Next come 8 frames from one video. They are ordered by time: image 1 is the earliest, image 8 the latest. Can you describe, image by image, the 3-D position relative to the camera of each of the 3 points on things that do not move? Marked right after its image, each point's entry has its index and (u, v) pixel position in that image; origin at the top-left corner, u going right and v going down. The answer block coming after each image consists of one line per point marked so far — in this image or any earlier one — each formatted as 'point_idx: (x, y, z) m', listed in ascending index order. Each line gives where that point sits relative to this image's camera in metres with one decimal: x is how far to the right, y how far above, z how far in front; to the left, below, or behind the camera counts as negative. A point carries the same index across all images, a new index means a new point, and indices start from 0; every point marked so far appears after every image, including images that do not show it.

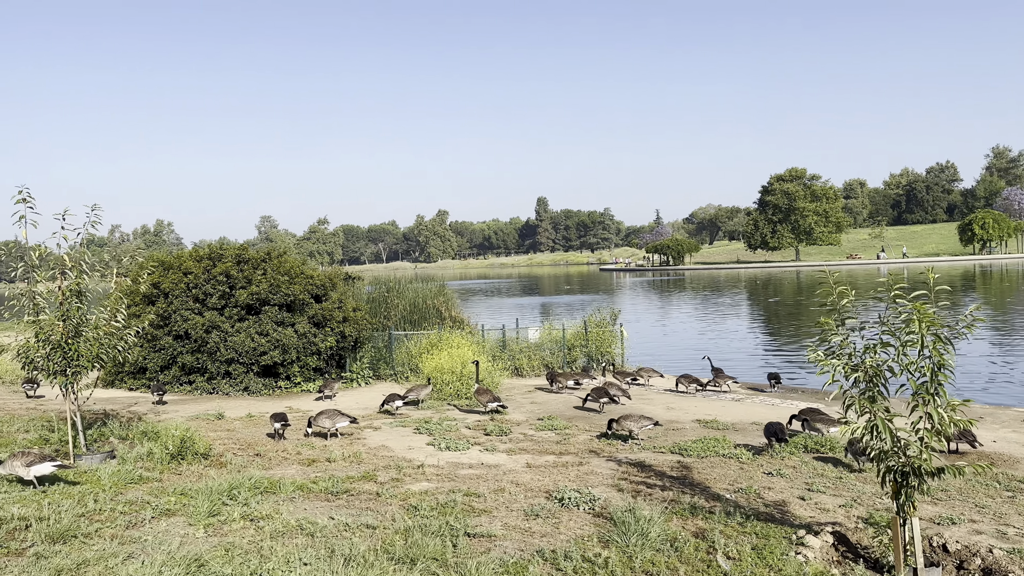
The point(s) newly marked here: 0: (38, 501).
0: (-5.3, -2.4, +9.2) m
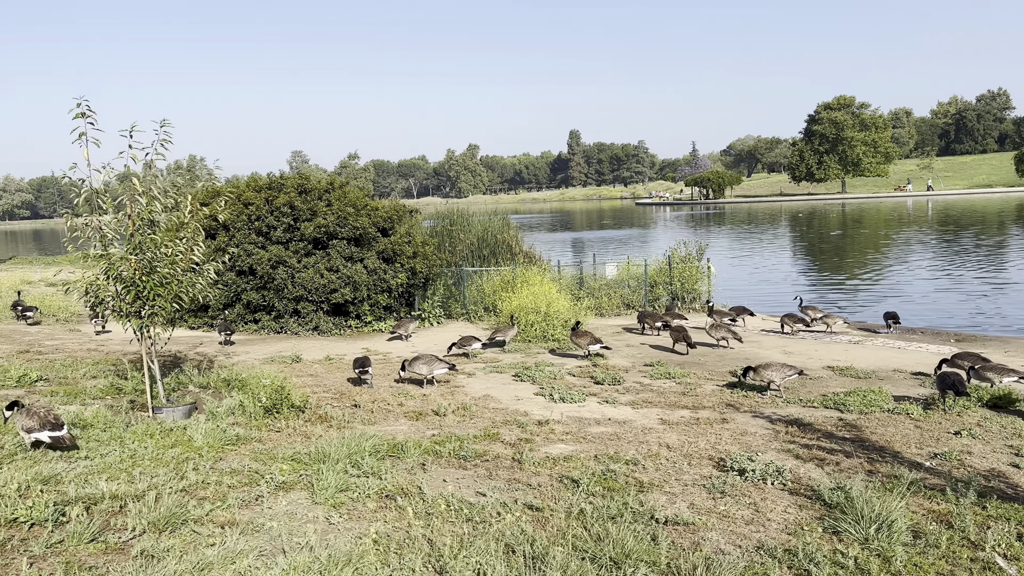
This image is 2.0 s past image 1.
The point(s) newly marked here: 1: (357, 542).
0: (-3.6, -1.7, +7.7) m
1: (-1.2, -1.9, +6.1) m
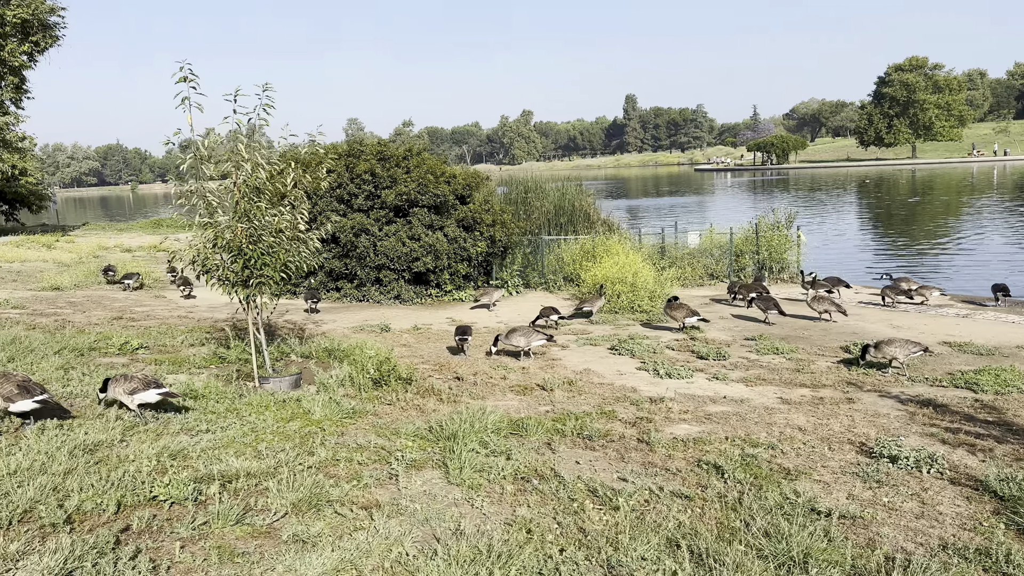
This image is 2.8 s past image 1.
0: (-2.3, -1.5, +7.5) m
1: (0.0, -1.7, +5.7) m
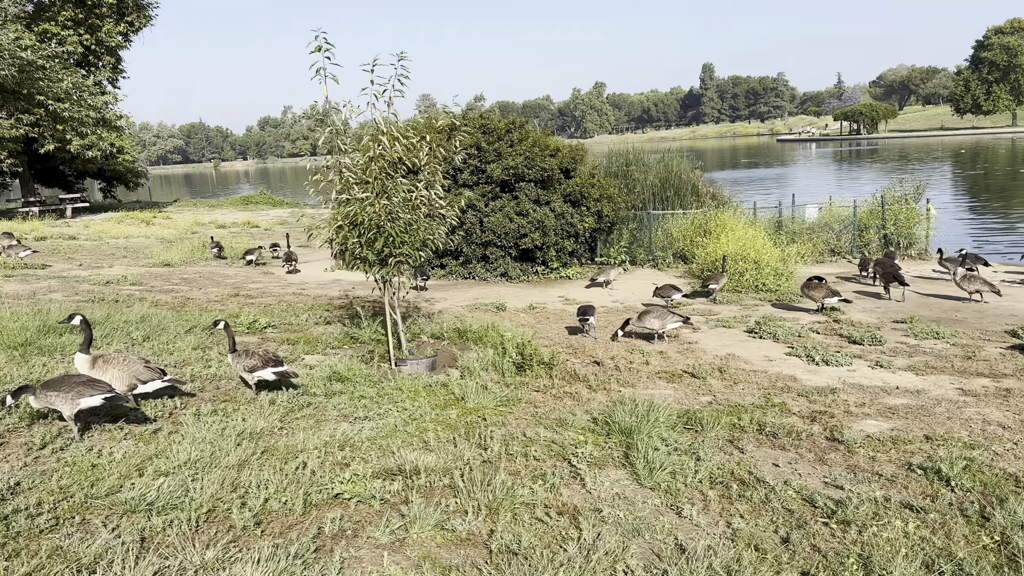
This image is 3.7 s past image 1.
0: (-0.8, -1.3, +7.0) m
1: (+1.4, -1.6, +5.1) m
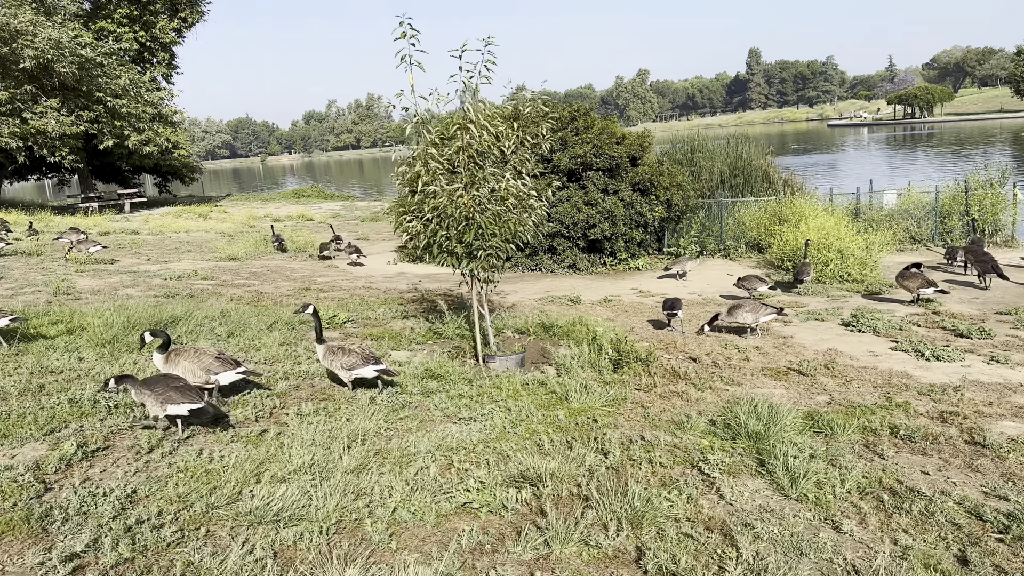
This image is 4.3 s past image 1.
0: (+0.2, -1.3, +6.6) m
1: (+2.3, -1.6, +4.6) m
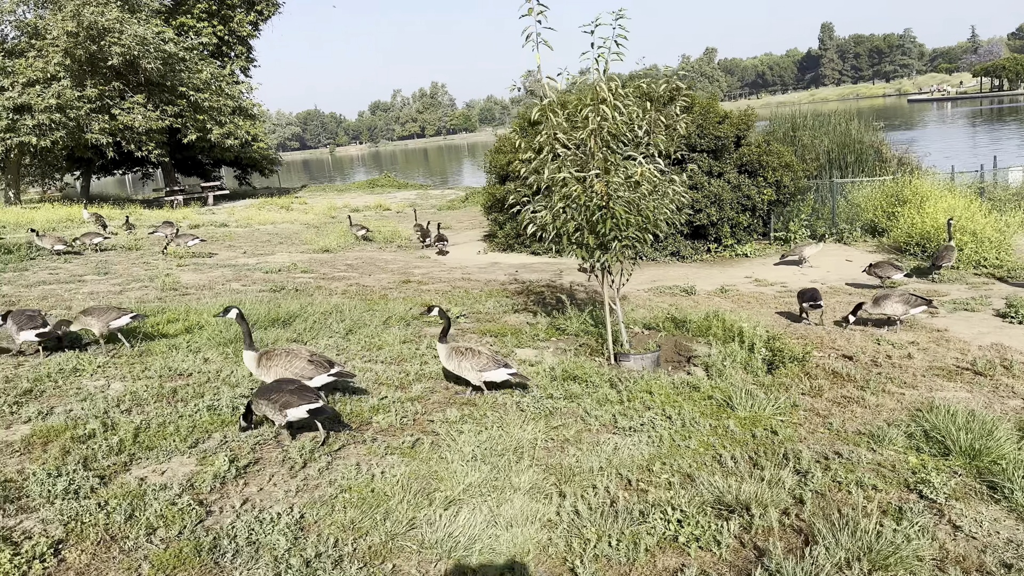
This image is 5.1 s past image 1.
0: (+1.5, -1.2, +5.9) m
1: (+3.4, -1.6, +3.8) m
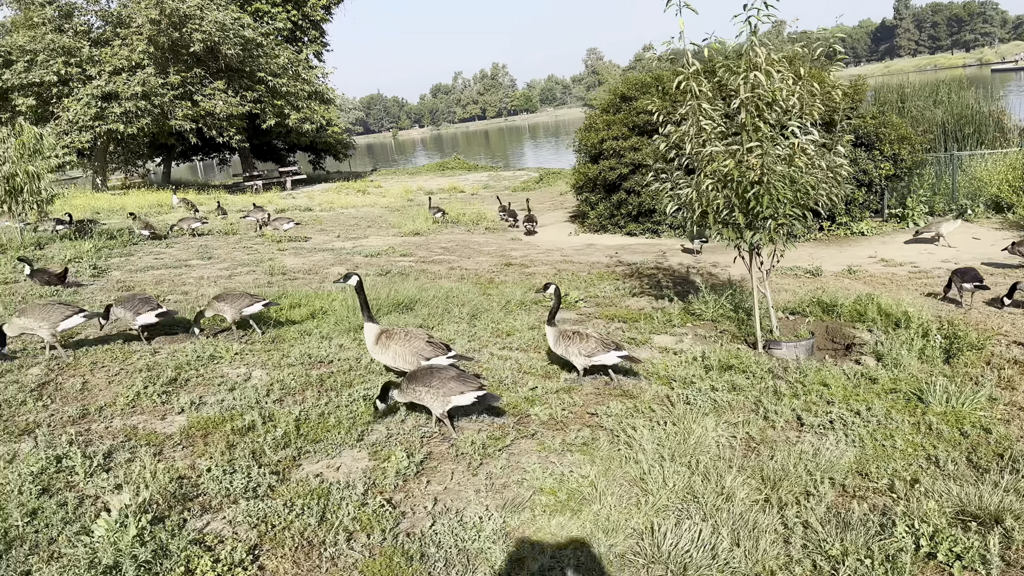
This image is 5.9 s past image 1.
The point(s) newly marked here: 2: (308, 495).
0: (+2.8, -1.1, +5.3) m
1: (+4.5, -1.5, +3.0) m
2: (-1.2, -1.2, +4.9) m
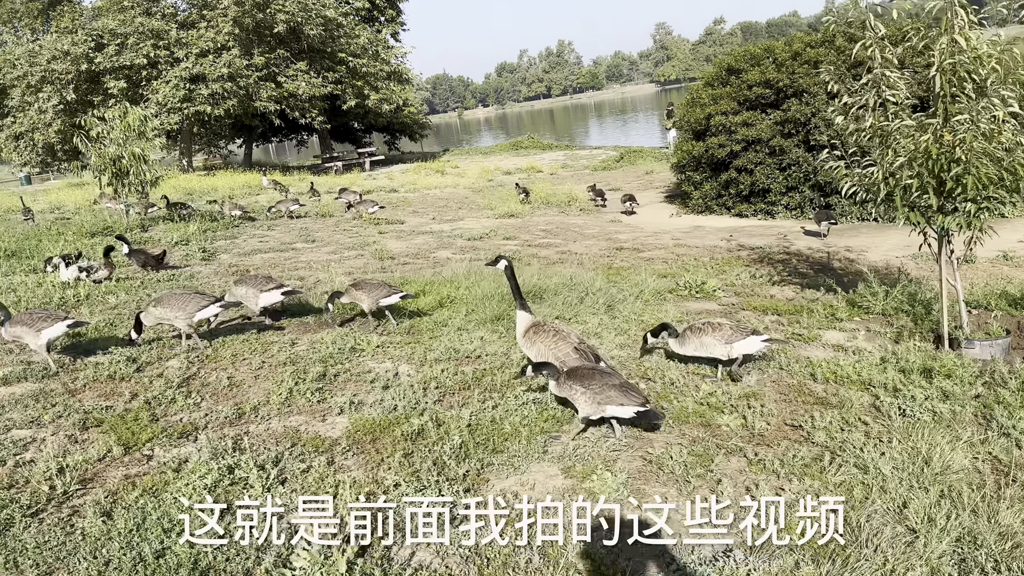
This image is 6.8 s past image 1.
0: (+4.0, -1.1, +4.4) m
1: (+5.6, -1.6, +2.0) m
2: (0.0, -1.2, +4.3) m
